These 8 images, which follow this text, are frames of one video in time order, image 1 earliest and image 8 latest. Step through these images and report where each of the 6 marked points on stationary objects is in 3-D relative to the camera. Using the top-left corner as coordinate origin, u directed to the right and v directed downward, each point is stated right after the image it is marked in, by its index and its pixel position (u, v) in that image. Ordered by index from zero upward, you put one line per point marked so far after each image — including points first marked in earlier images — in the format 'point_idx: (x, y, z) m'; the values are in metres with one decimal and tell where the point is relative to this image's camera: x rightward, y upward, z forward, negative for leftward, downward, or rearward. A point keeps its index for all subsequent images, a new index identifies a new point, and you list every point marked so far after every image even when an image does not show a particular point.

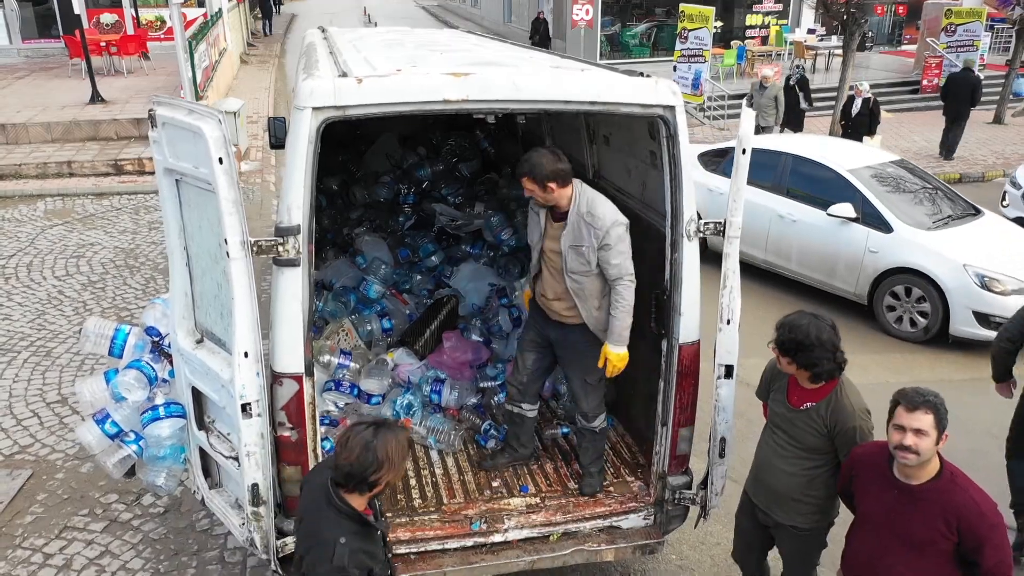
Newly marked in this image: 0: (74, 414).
0: (-2.7, -0.8, +5.1) m
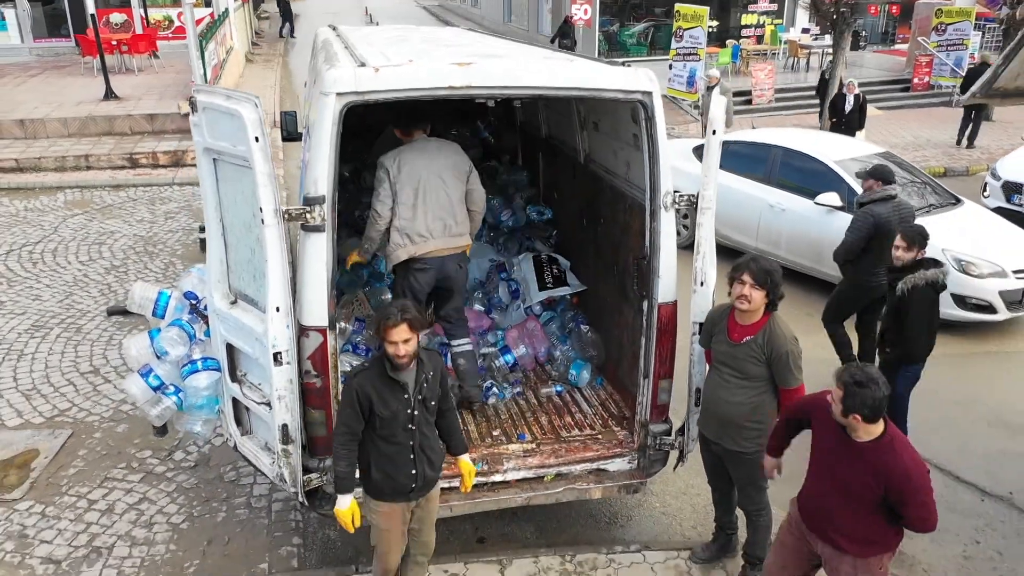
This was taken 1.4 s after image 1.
0: (-2.7, -0.6, +5.6) m
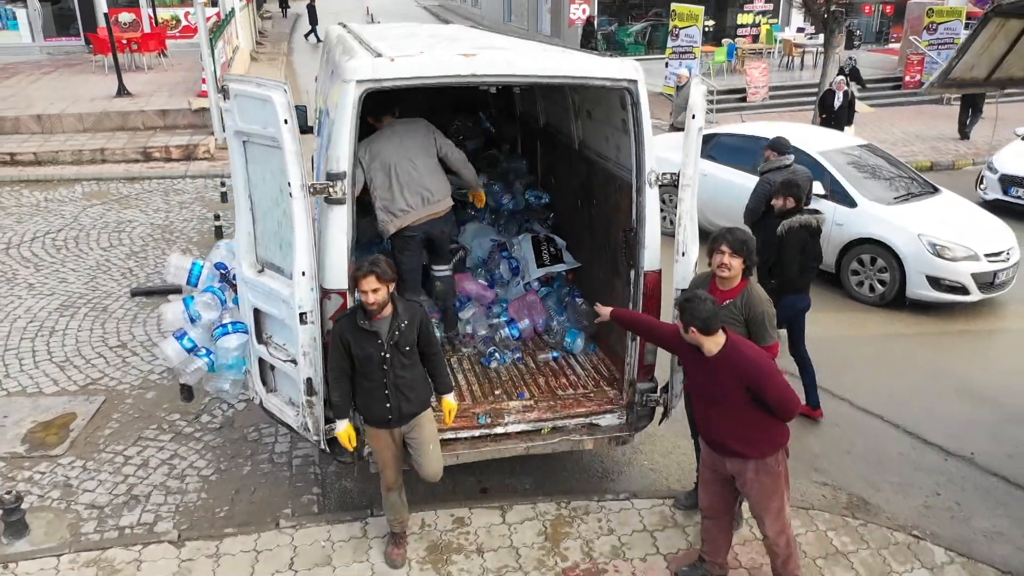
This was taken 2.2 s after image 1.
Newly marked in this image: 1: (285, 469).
0: (-2.7, -0.5, +6.0) m
1: (-1.3, -1.0, +4.7) m
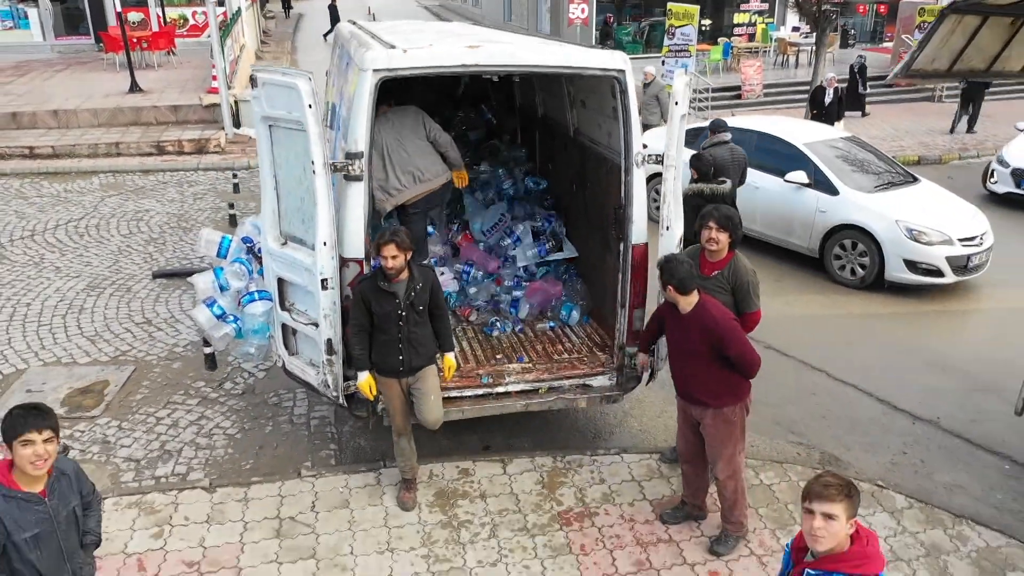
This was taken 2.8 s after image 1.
0: (-2.7, -0.3, +6.4) m
1: (-1.3, -0.9, +5.1) m
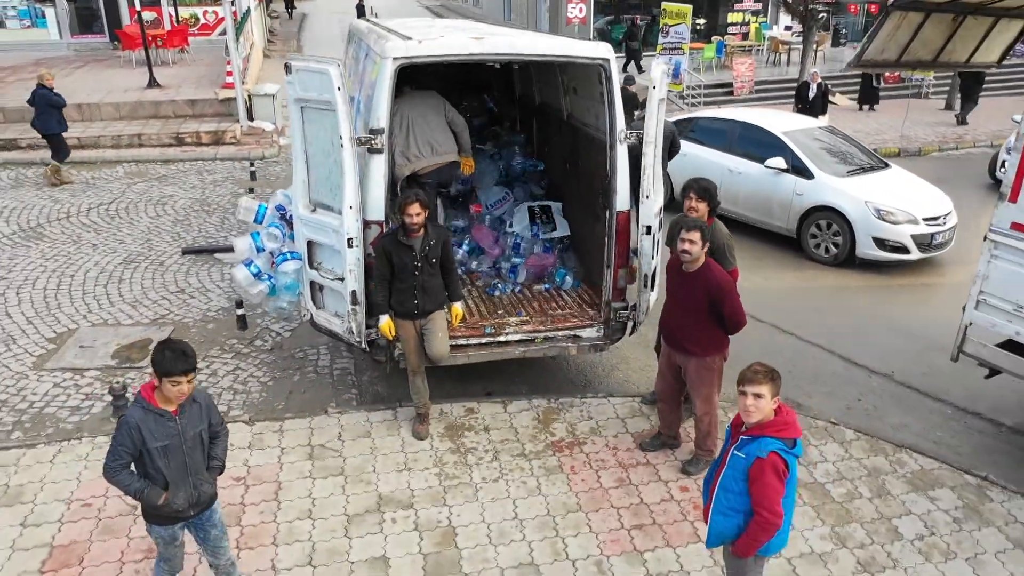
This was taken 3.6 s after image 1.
0: (-2.7, -0.1, +7.1) m
1: (-1.3, -0.6, +5.8) m
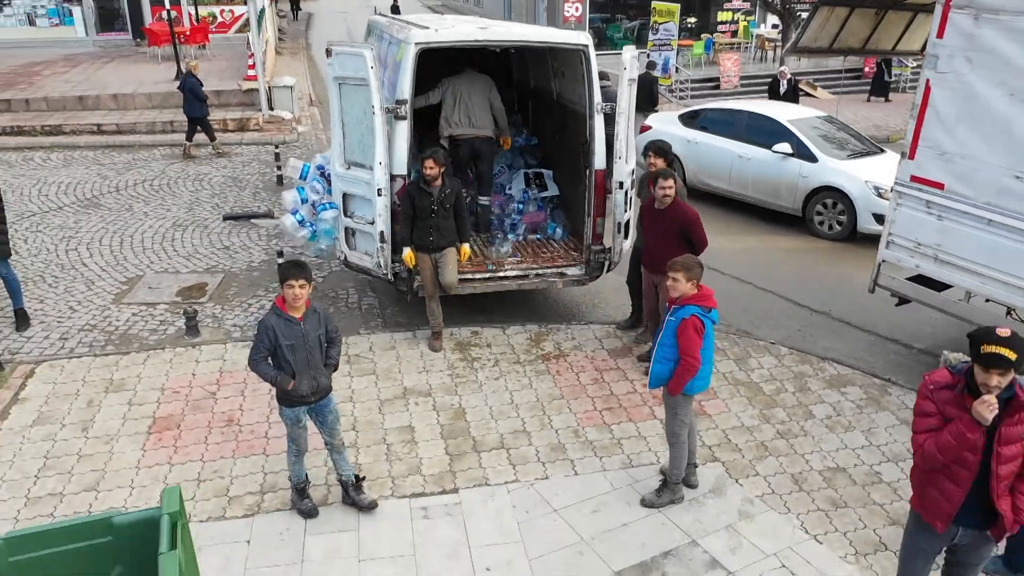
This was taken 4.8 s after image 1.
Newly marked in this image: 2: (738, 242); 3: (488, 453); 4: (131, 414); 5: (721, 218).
0: (-2.7, +0.4, +8.3) m
1: (-1.3, -0.2, +7.0) m
2: (+2.6, +0.5, +9.5) m
3: (-0.1, -1.0, +4.9) m
4: (-2.4, -0.8, +5.2) m
5: (+2.6, +0.9, +10.4) m
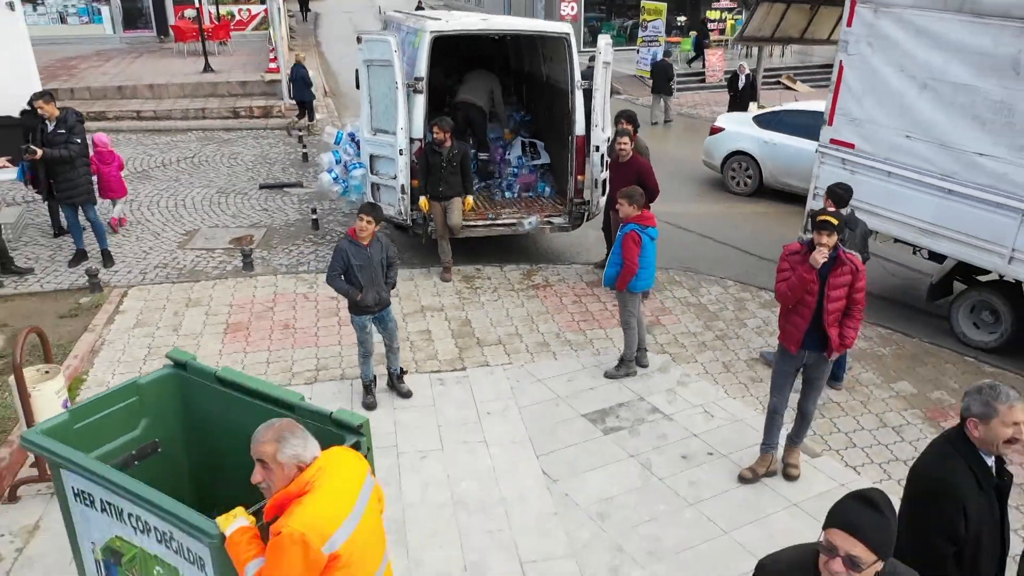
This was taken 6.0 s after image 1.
0: (-2.8, +0.9, +9.7) m
1: (-1.3, +0.3, +8.4) m
2: (+2.6, +1.1, +10.9) m
3: (-0.2, -0.5, +6.4) m
4: (-2.5, -0.3, +6.7) m
5: (+2.6, +1.4, +11.9) m
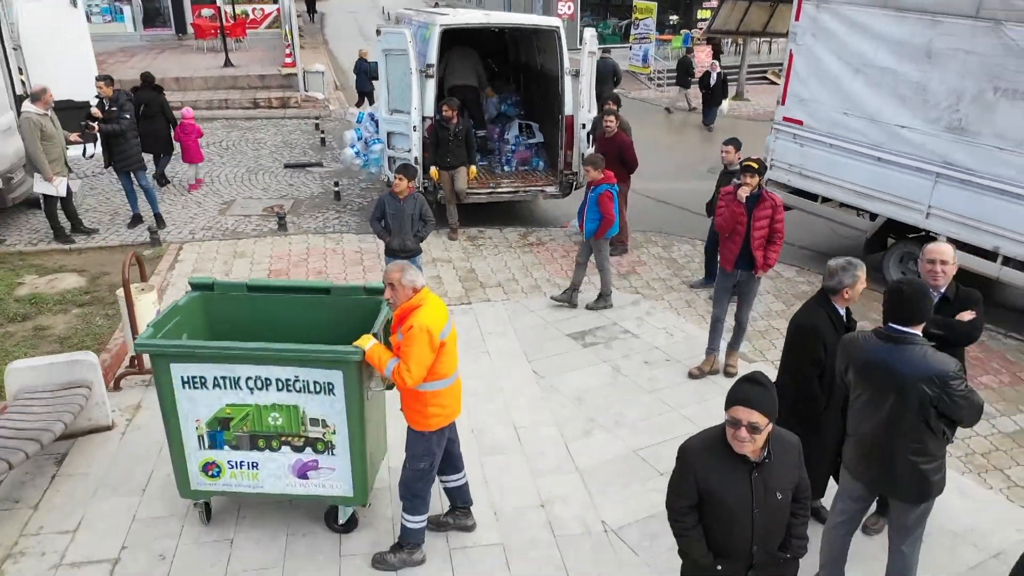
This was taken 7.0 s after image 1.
0: (-2.8, +1.3, +10.9) m
1: (-1.4, +0.8, +9.6) m
2: (+2.5, +1.5, +12.2) m
3: (-0.2, 0.0, +7.6) m
4: (-2.5, +0.2, +7.9) m
5: (+2.6, +1.9, +13.1) m
